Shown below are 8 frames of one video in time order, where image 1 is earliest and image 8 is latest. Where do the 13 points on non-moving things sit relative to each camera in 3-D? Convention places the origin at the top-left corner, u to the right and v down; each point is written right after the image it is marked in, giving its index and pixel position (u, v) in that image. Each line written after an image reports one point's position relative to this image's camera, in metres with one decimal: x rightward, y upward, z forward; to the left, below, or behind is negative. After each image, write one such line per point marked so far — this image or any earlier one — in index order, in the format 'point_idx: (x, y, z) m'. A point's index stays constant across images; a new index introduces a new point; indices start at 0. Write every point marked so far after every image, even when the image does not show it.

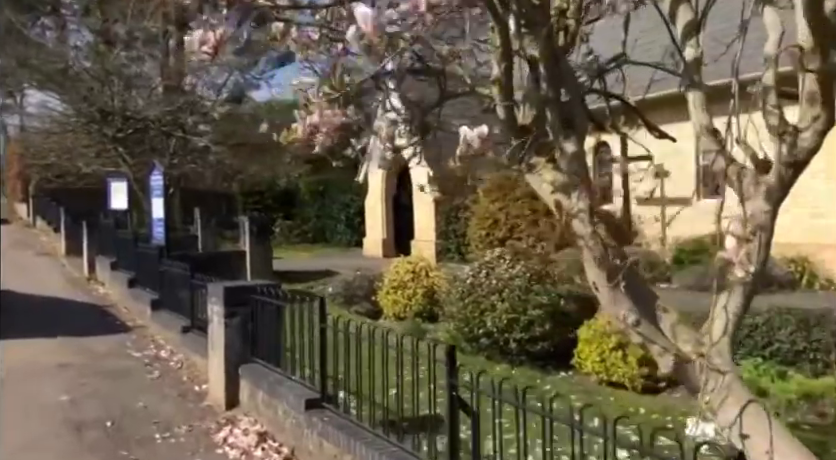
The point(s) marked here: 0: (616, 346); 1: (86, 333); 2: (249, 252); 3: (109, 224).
0: (+2.5, -1.5, +10.2) m
1: (-4.7, -1.5, +11.3) m
2: (-3.8, -0.5, +18.1) m
3: (-6.9, +0.1, +17.8) m
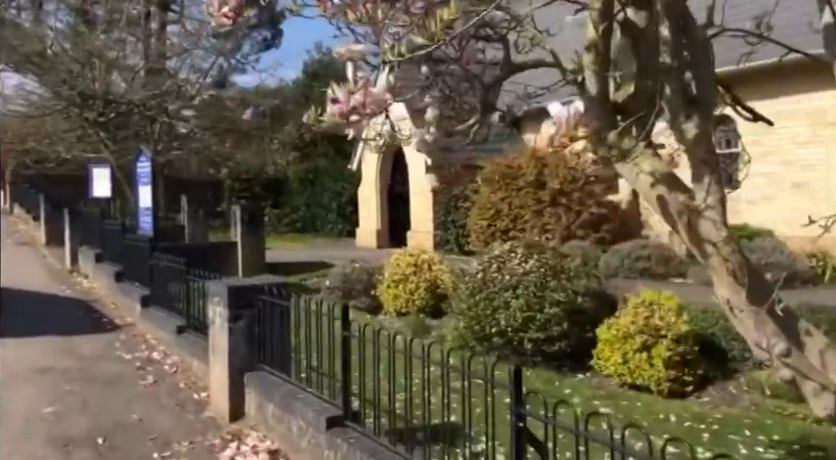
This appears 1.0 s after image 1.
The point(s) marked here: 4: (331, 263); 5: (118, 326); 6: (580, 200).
0: (+2.7, -1.4, +9.6) m
1: (-4.5, -1.3, +10.5) m
2: (-3.8, -0.3, +17.3) m
3: (-6.9, +0.3, +16.9) m
4: (-2.0, -0.8, +18.5) m
5: (-4.1, -1.3, +10.9) m
6: (+3.4, +0.6, +16.7) m
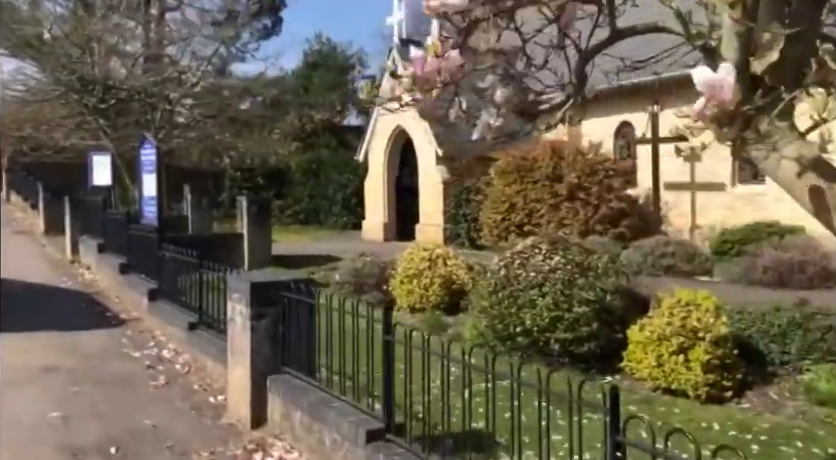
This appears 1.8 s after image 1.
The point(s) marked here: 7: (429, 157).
0: (+2.9, -1.4, +9.1) m
1: (-4.3, -1.2, +10.0) m
2: (-3.6, -0.1, +16.8) m
3: (-6.6, +0.6, +16.4) m
4: (-1.8, -0.6, +17.9) m
5: (-3.8, -1.2, +10.3) m
6: (+3.7, +0.7, +16.2) m
7: (+0.3, +1.8, +19.8) m
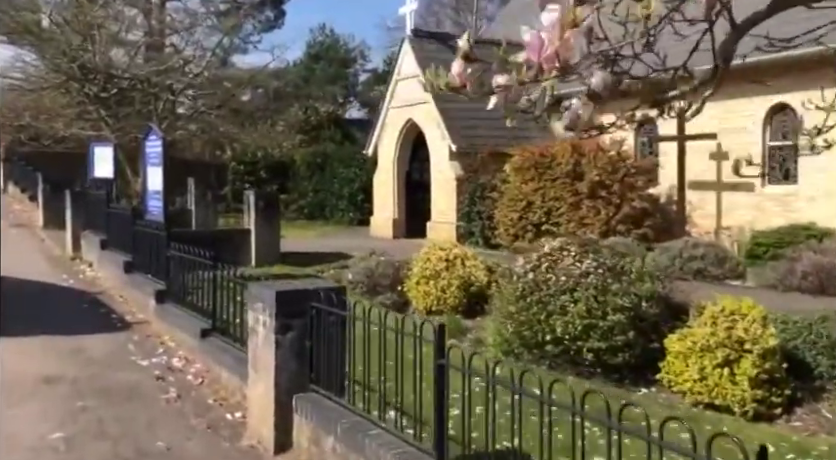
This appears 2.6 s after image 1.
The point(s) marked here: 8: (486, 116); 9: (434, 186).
0: (+3.2, -1.4, +8.5) m
1: (-4.0, -1.2, +9.3) m
2: (-3.3, 0.0, +16.2) m
3: (-6.3, +0.7, +15.7) m
4: (-1.5, -0.5, +17.3) m
5: (-3.5, -1.2, +9.7) m
6: (+4.0, +0.7, +15.6) m
7: (+0.6, +1.9, +19.2) m
8: (+1.6, +2.7, +19.2) m
9: (+0.4, +1.1, +19.5) m
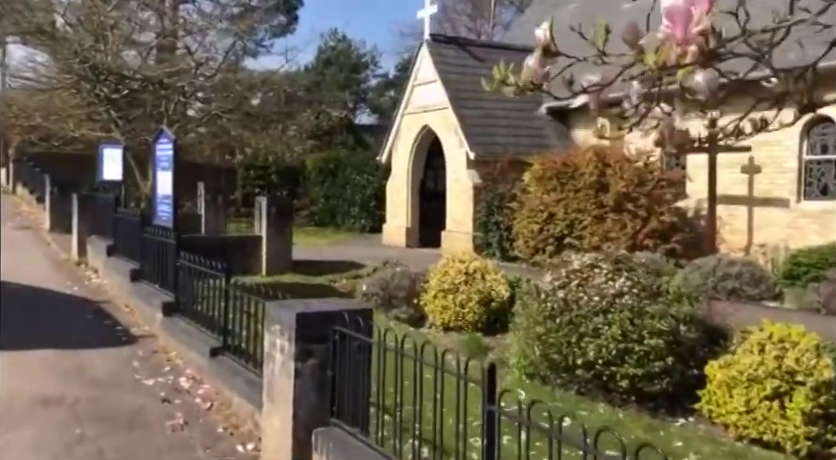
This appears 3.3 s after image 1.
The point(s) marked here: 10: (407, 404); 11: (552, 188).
0: (+3.5, -1.6, +7.8) m
1: (-3.7, -1.2, +8.8) m
2: (-3.0, -0.1, +15.6) m
3: (-6.0, +0.6, +15.2) m
4: (-1.2, -0.7, +16.7) m
5: (-3.2, -1.2, +9.1) m
6: (+4.3, +0.5, +15.0) m
7: (+0.9, +1.6, +18.6) m
8: (+2.0, +2.5, +18.6) m
9: (+0.8, +0.8, +18.9) m
10: (-0.1, -1.6, +7.2) m
11: (+2.6, +0.8, +15.8) m
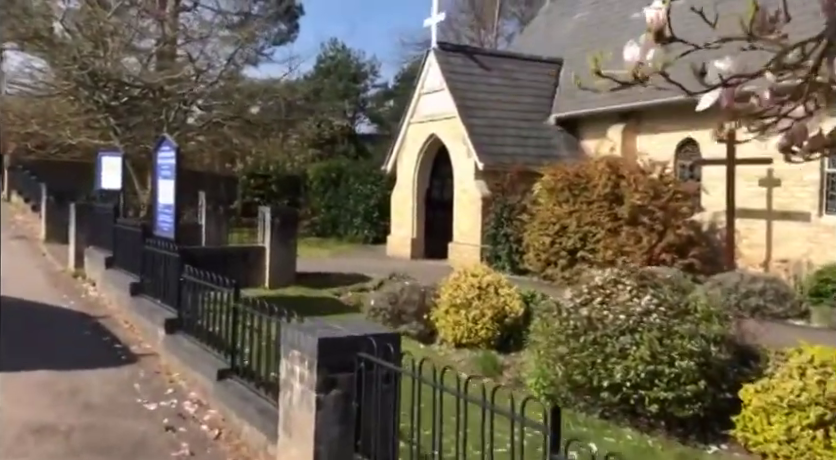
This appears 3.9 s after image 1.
0: (+3.6, -1.8, +7.4) m
1: (-3.6, -1.4, +8.3) m
2: (-2.8, -0.4, +15.1) m
3: (-5.8, +0.4, +14.7) m
4: (-1.0, -1.0, +16.2) m
5: (-3.1, -1.4, +8.6) m
6: (+4.5, +0.2, +14.5) m
7: (+1.1, +1.3, +18.1) m
8: (+2.2, +2.2, +18.2) m
9: (+0.9, +0.6, +18.4) m
10: (+0.1, -1.7, +6.7) m
11: (+2.8, +0.6, +15.4) m
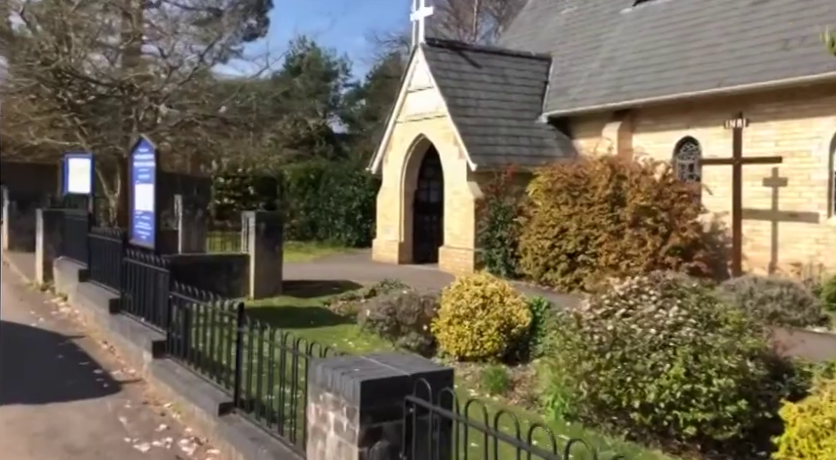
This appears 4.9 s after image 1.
0: (+3.8, -1.8, +6.8) m
1: (-3.4, -1.5, +7.4) m
2: (-2.9, -0.5, +14.2) m
3: (-5.9, +0.3, +13.7) m
4: (-1.2, -1.1, +15.4) m
5: (-2.9, -1.5, +7.8) m
6: (+4.4, +0.2, +14.0) m
7: (+0.8, +1.3, +17.4) m
8: (+1.9, +2.1, +17.5) m
9: (+0.7, +0.5, +17.7) m
10: (+0.3, -1.8, +6.0) m
11: (+2.7, +0.5, +14.7) m
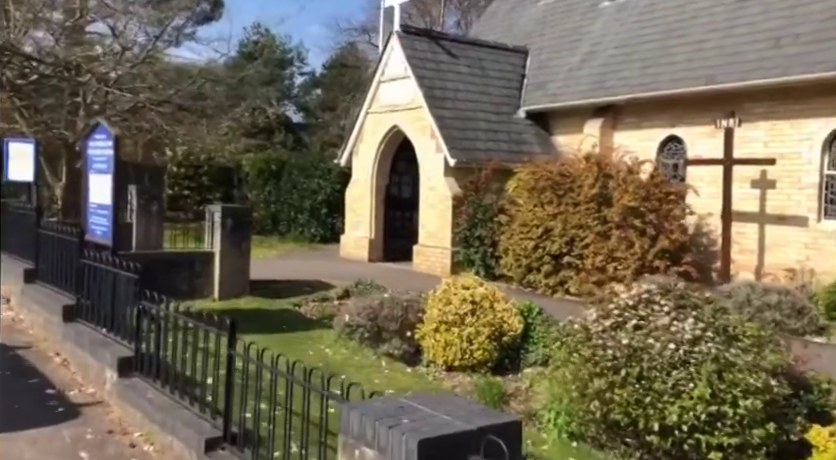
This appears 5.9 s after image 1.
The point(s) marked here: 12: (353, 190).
0: (+3.9, -1.9, +6.3) m
1: (-3.3, -1.5, +6.4) m
2: (-3.3, -0.4, +13.3) m
3: (-6.2, +0.4, +12.5) m
4: (-1.6, -1.0, +14.6) m
5: (-2.9, -1.5, +6.8) m
6: (+4.0, +0.1, +13.5) m
7: (+0.3, +1.3, +16.7) m
8: (+1.4, +2.2, +16.8) m
9: (+0.1, +0.6, +16.9) m
10: (+0.5, -1.8, +5.2) m
11: (+2.3, +0.5, +14.1) m
12: (-1.6, +1.0, +19.4) m
